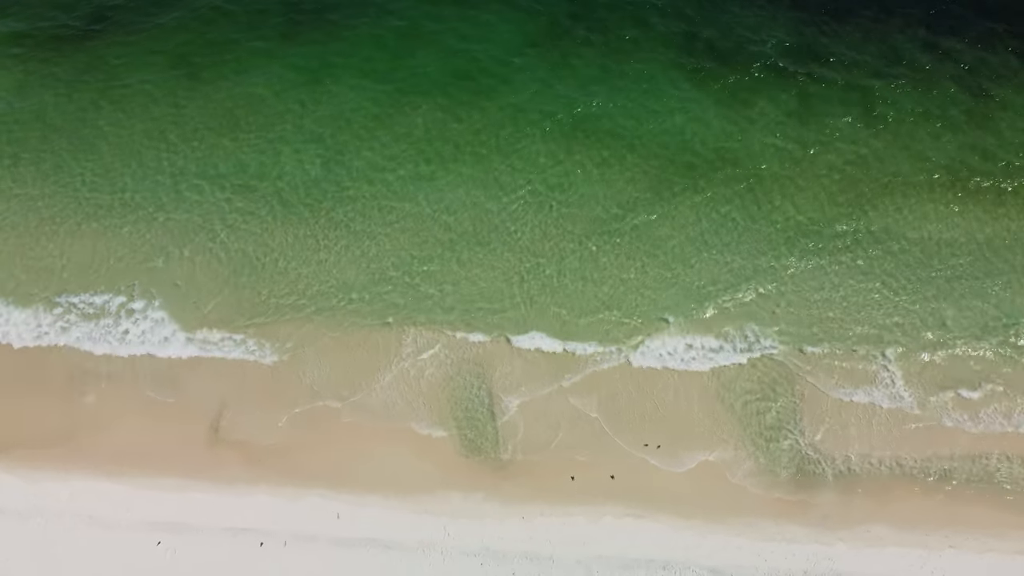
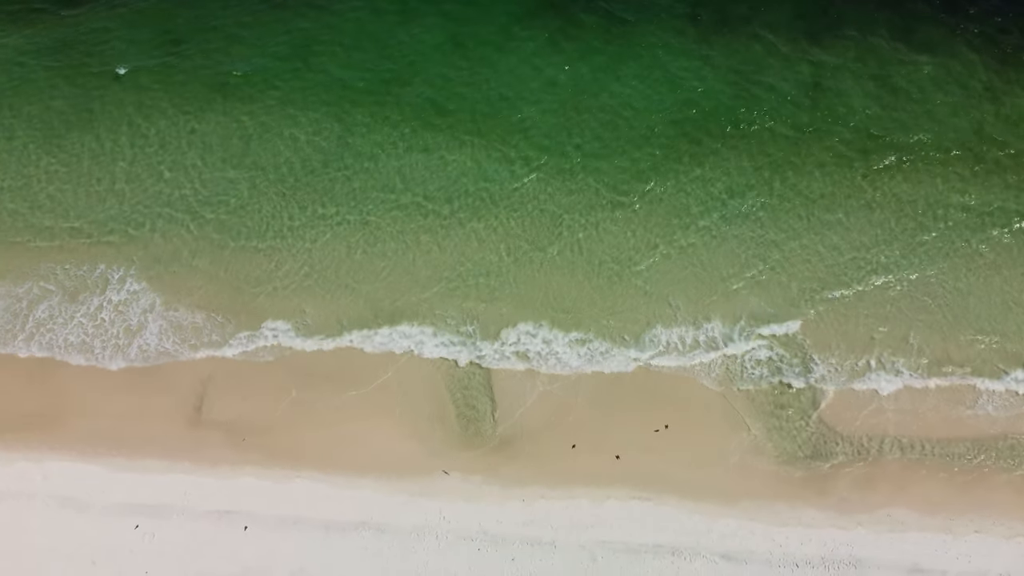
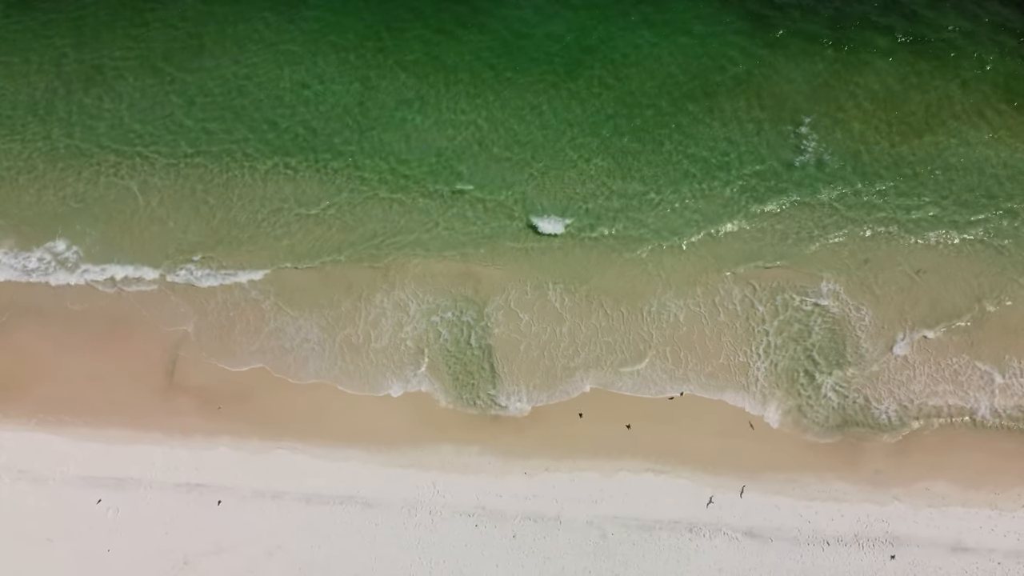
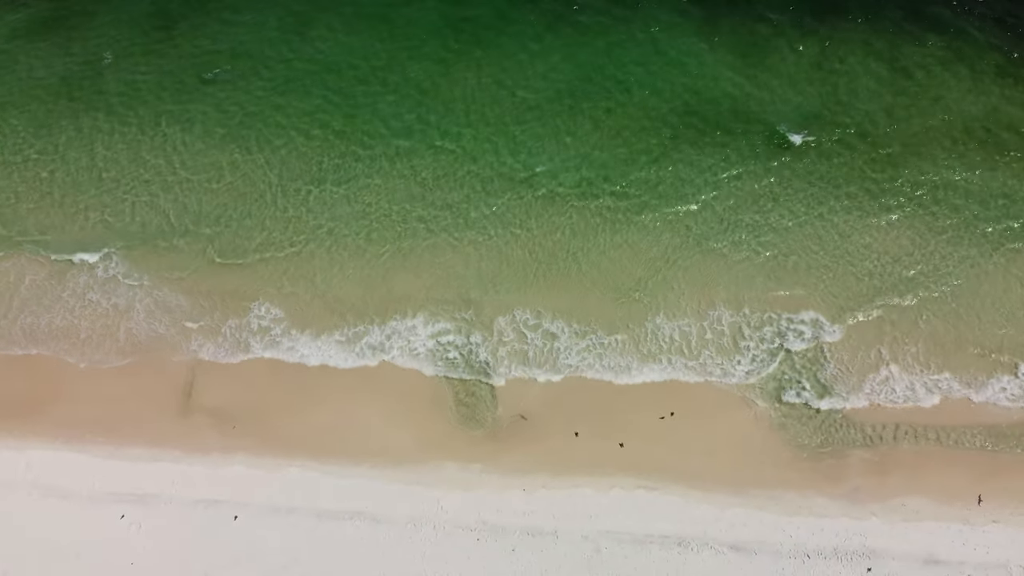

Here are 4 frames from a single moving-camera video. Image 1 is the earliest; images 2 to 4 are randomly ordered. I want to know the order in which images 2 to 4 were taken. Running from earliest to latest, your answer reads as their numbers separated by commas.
2, 4, 3
